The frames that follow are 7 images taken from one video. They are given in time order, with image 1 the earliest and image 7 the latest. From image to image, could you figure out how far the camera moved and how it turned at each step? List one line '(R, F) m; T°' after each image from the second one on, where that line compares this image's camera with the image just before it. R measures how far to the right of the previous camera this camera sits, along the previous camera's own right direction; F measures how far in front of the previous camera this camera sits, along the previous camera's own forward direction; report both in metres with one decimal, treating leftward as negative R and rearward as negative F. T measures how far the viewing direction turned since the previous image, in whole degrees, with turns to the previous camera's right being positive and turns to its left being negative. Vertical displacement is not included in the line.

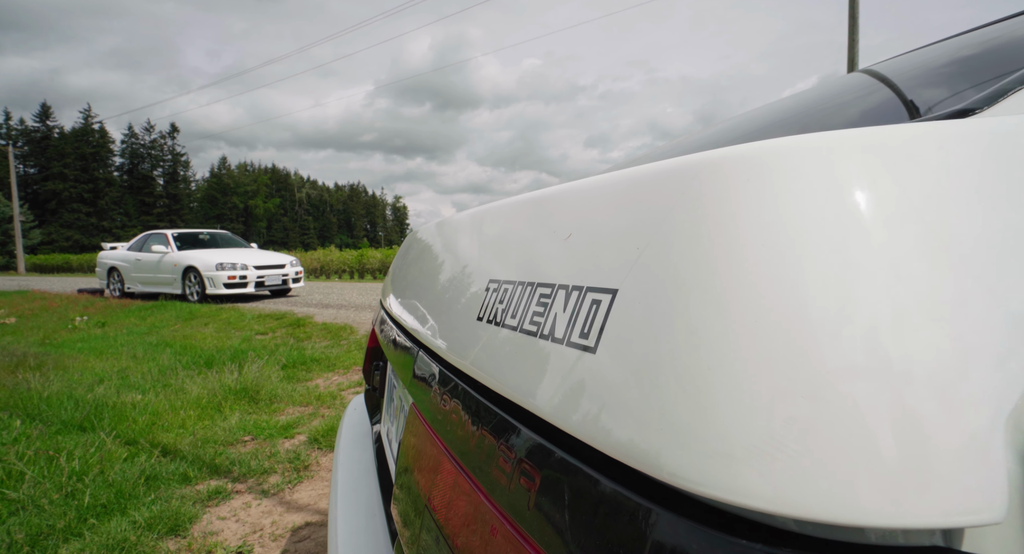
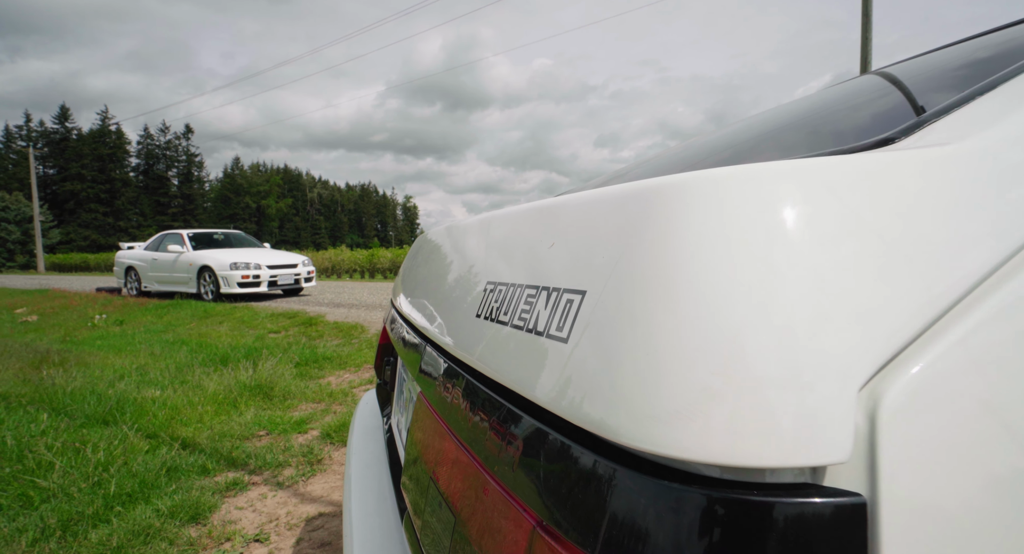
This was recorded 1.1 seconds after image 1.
(0.0, -0.1) m; -1°
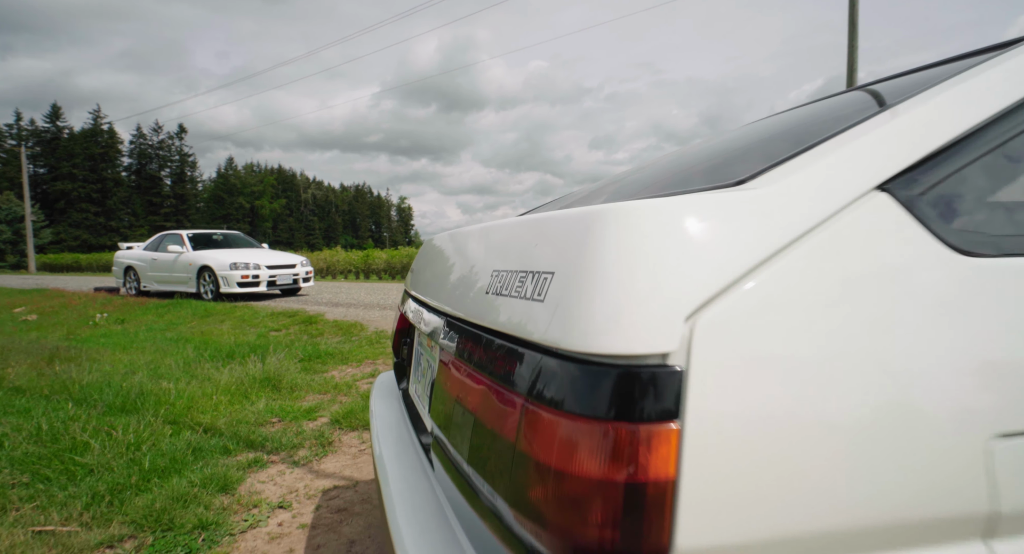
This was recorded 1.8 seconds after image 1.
(0.0, -0.3) m; +1°
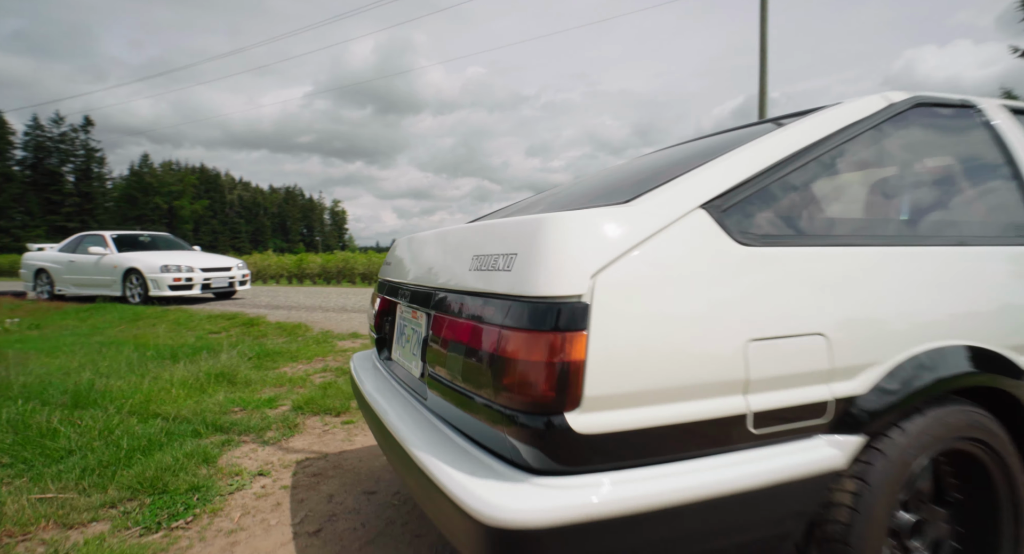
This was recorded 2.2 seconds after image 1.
(-0.1, -0.5) m; +7°
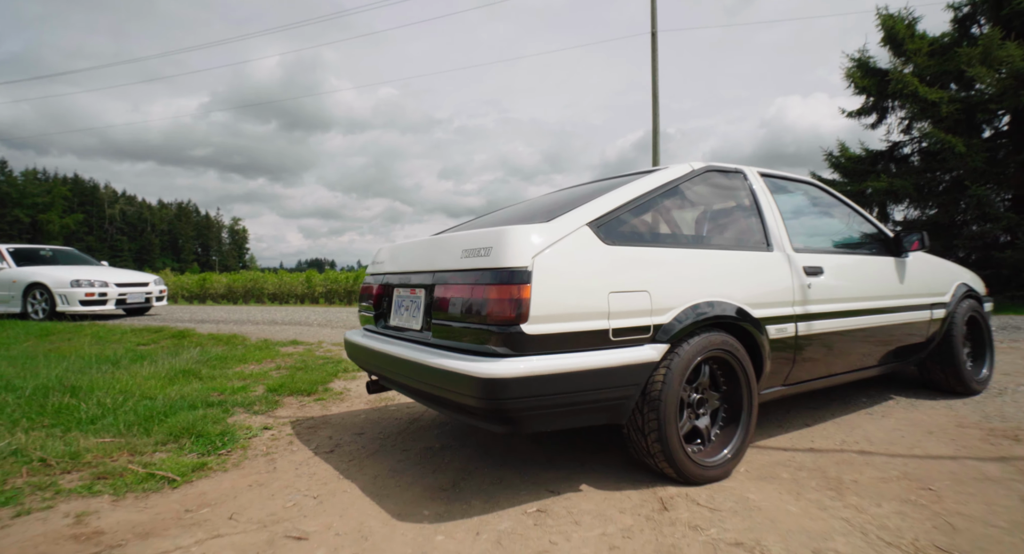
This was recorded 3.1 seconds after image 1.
(-0.3, -1.1) m; +9°
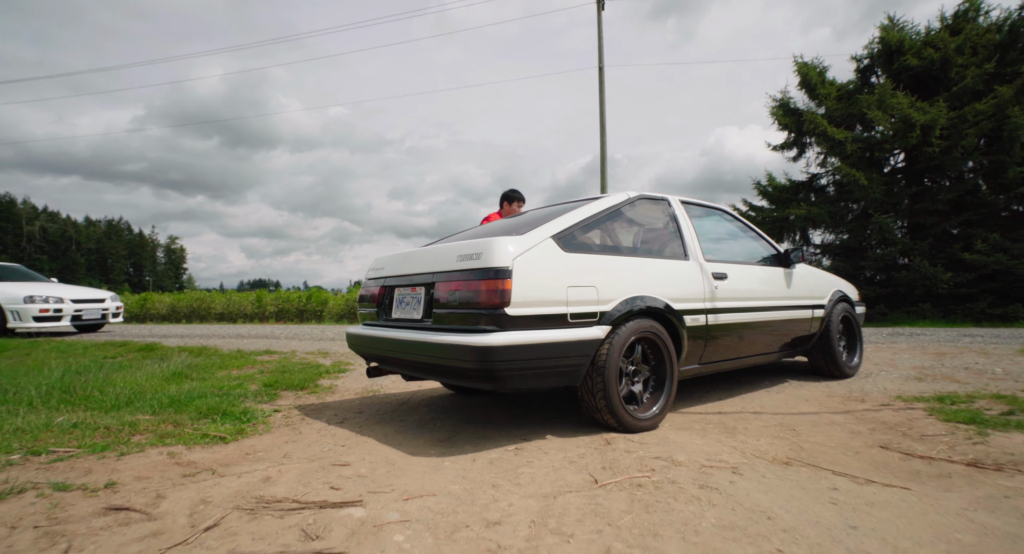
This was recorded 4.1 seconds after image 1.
(-0.2, -0.8) m; +5°
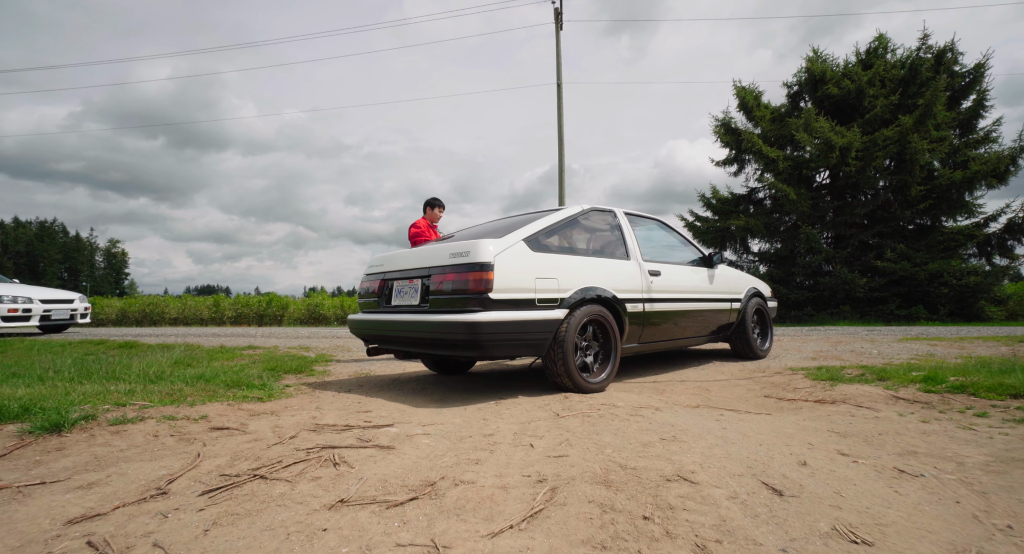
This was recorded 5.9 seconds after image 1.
(-0.2, -0.9) m; +5°
